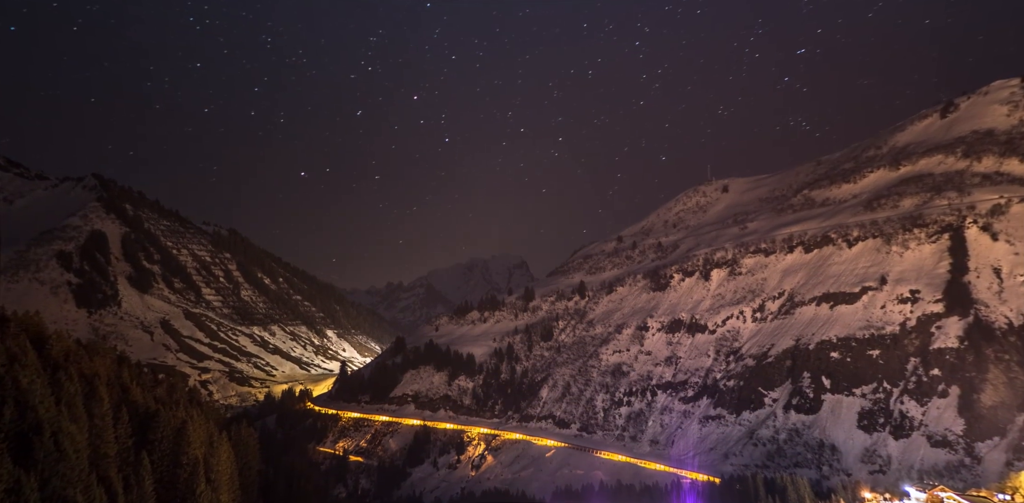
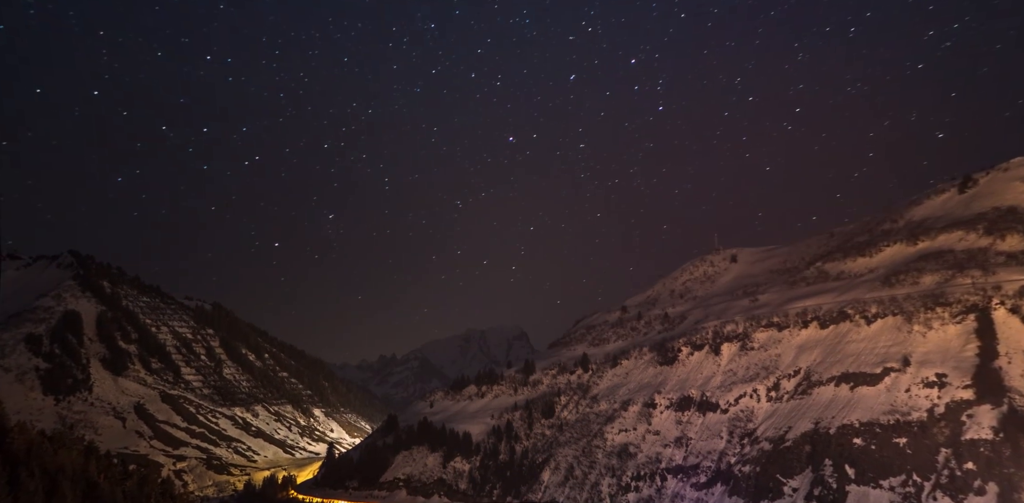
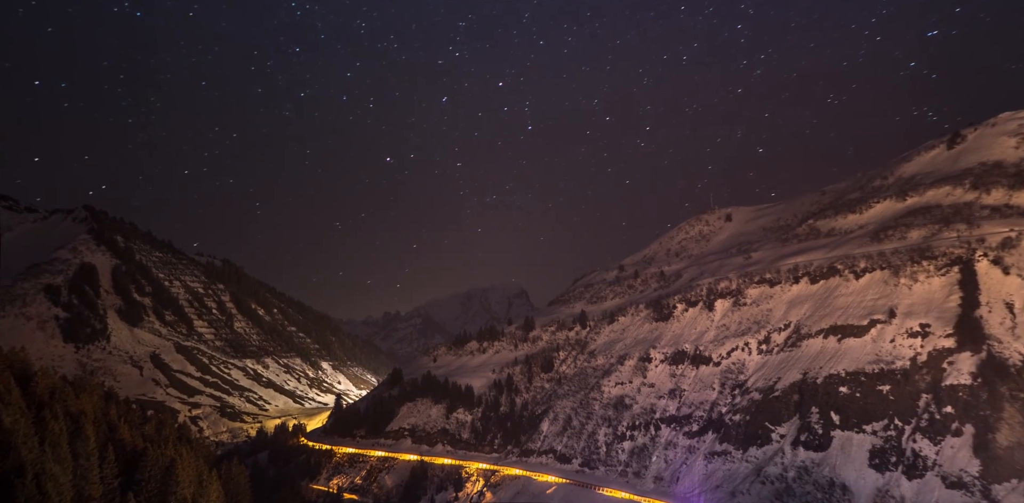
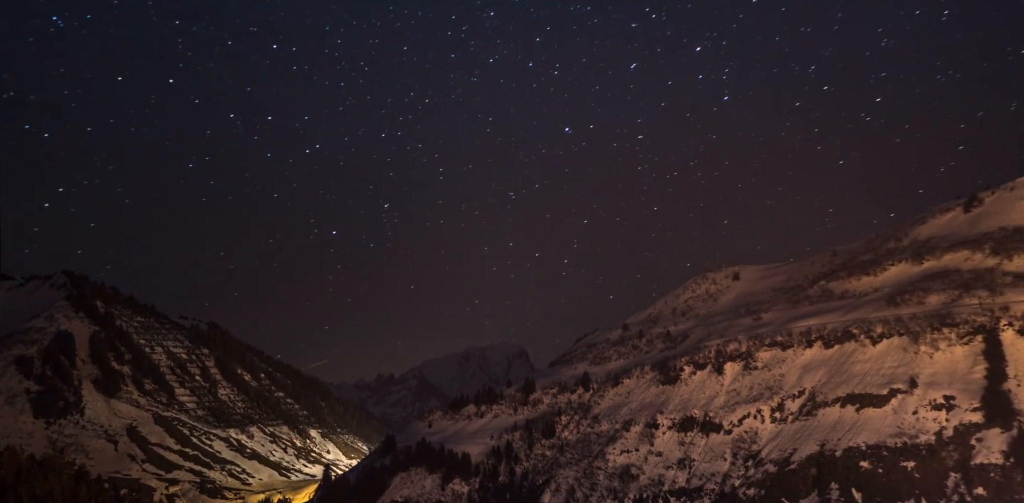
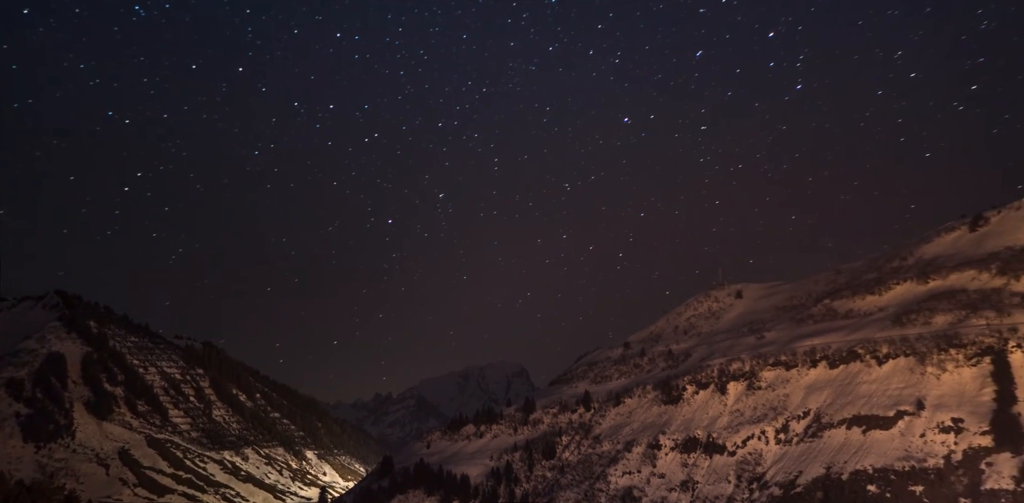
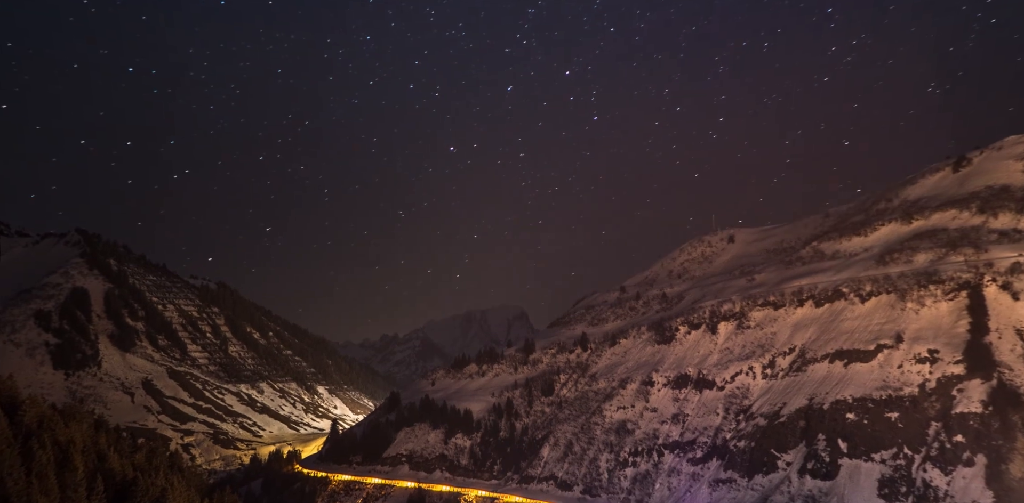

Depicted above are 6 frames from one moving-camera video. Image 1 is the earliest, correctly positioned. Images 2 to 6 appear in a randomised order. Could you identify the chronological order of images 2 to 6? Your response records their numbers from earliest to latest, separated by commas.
3, 6, 2, 4, 5
